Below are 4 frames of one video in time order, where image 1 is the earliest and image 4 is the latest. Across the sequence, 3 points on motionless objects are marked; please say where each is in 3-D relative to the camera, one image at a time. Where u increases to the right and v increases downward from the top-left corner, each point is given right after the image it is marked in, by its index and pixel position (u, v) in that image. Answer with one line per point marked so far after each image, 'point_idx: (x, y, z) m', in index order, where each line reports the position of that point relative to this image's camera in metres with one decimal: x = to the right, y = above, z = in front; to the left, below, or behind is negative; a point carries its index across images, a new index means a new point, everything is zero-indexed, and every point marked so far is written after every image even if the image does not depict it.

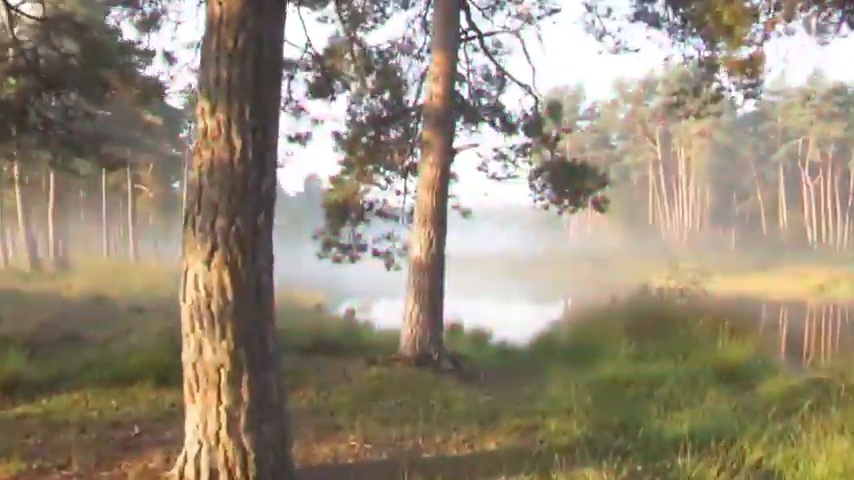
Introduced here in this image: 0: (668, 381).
0: (+2.4, -1.4, +7.6) m
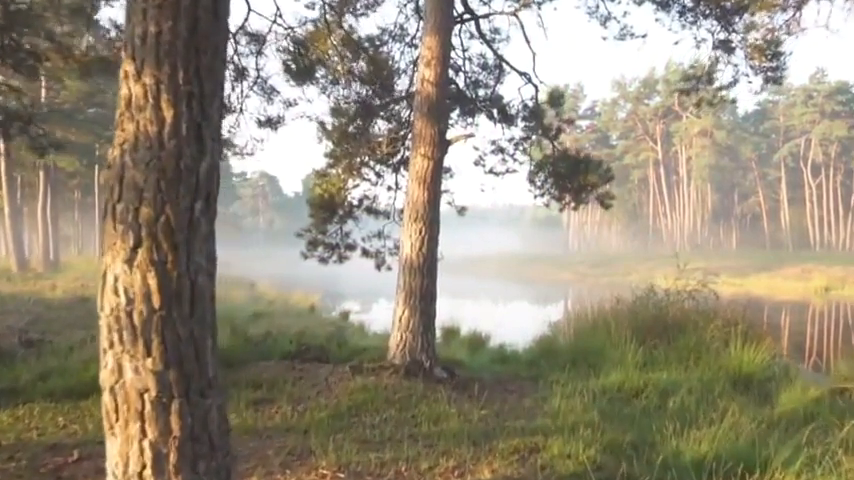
0: (+2.3, -1.4, +7.0) m
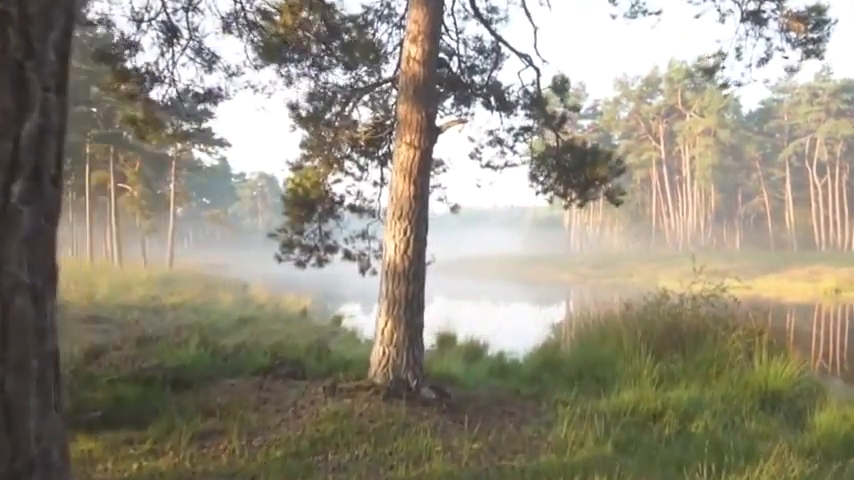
0: (+2.2, -1.4, +6.1) m
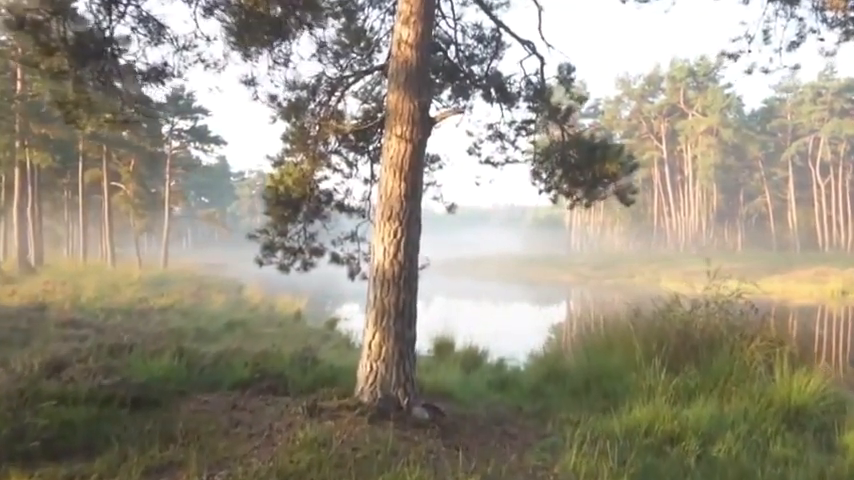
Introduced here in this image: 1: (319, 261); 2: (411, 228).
0: (+2.2, -1.4, +5.5) m
1: (-1.1, -0.2, +7.5) m
2: (-0.1, +0.1, +5.7) m
